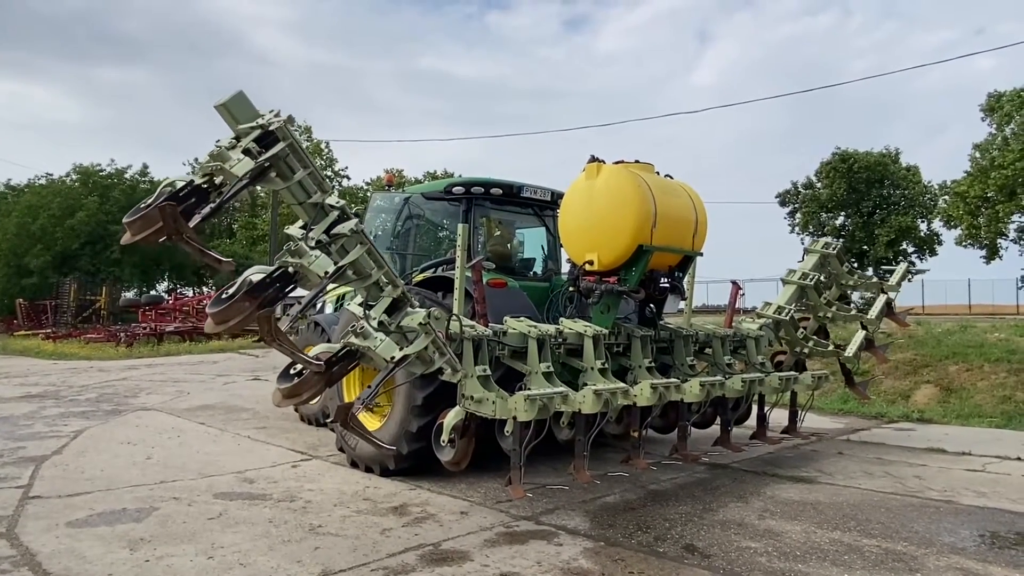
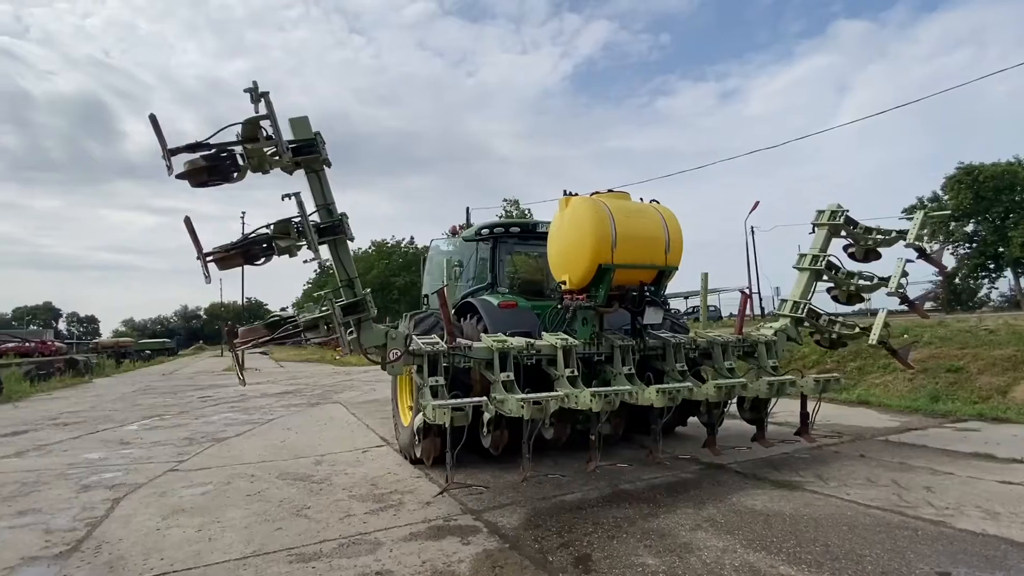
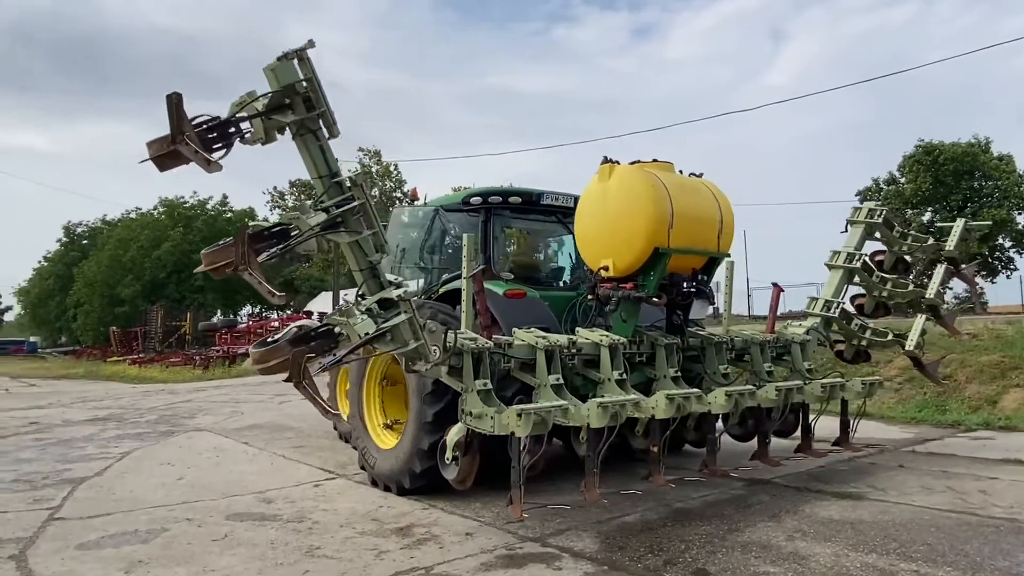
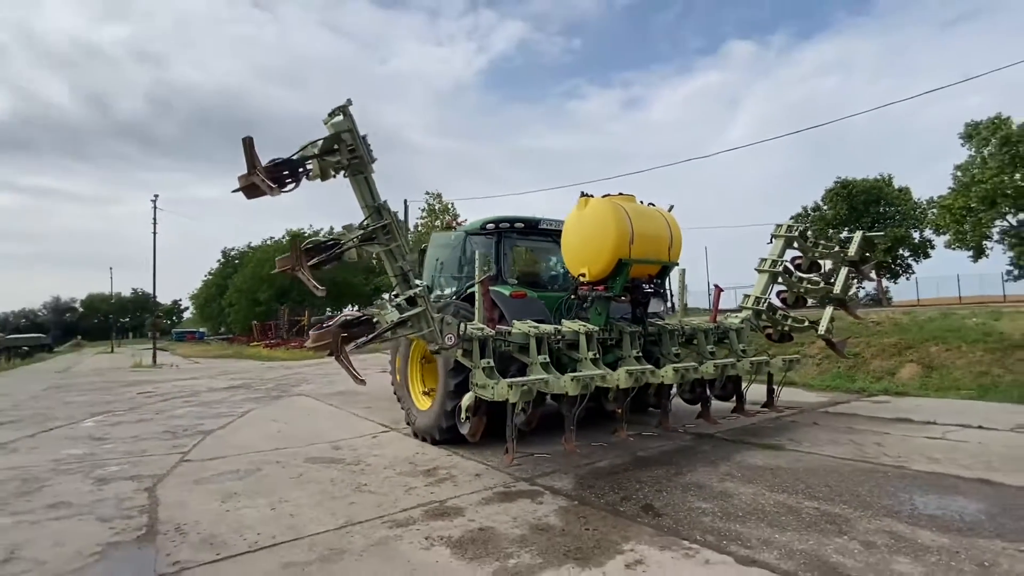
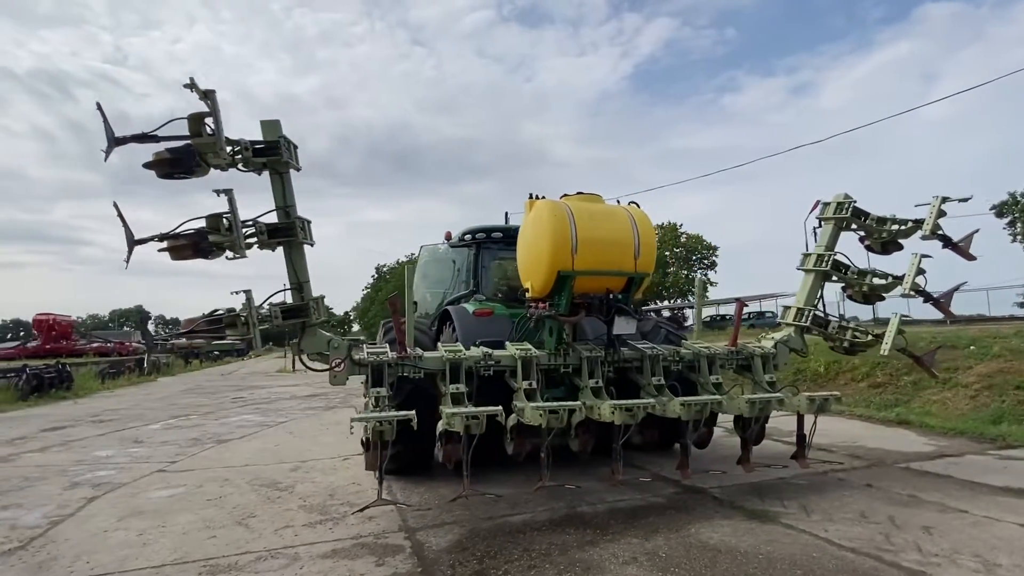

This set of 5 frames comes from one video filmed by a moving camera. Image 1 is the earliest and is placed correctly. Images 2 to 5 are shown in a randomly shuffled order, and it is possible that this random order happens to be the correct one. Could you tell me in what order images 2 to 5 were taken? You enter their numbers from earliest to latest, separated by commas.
3, 4, 2, 5
